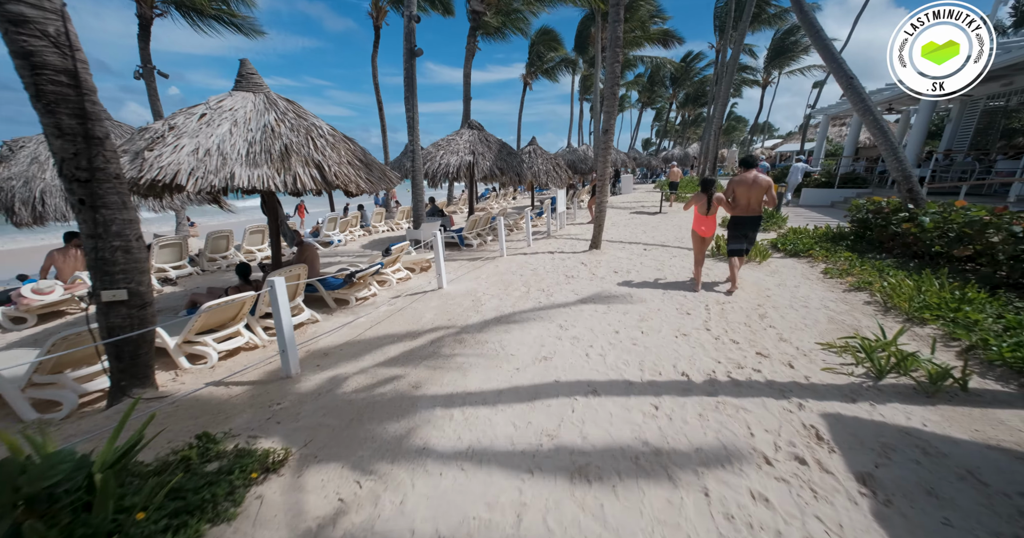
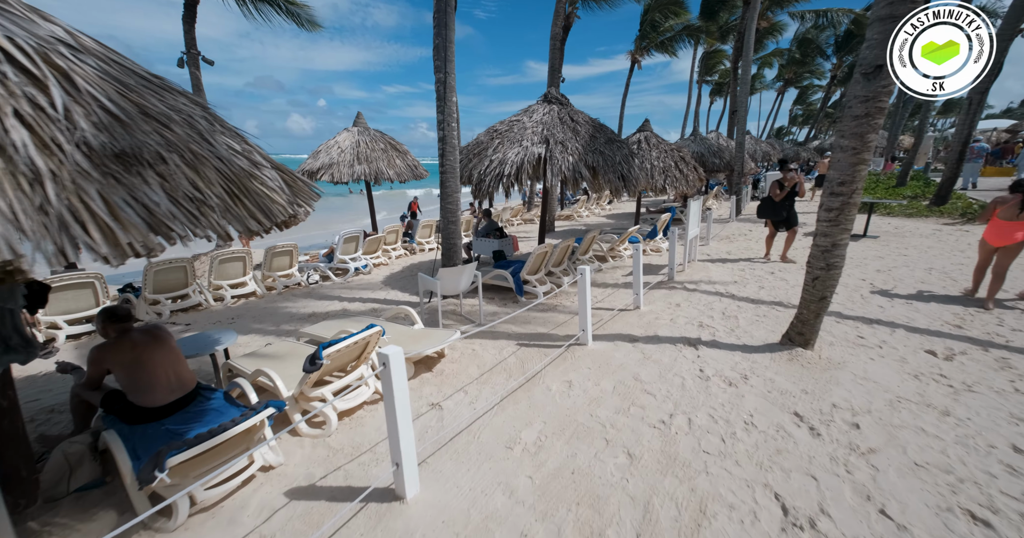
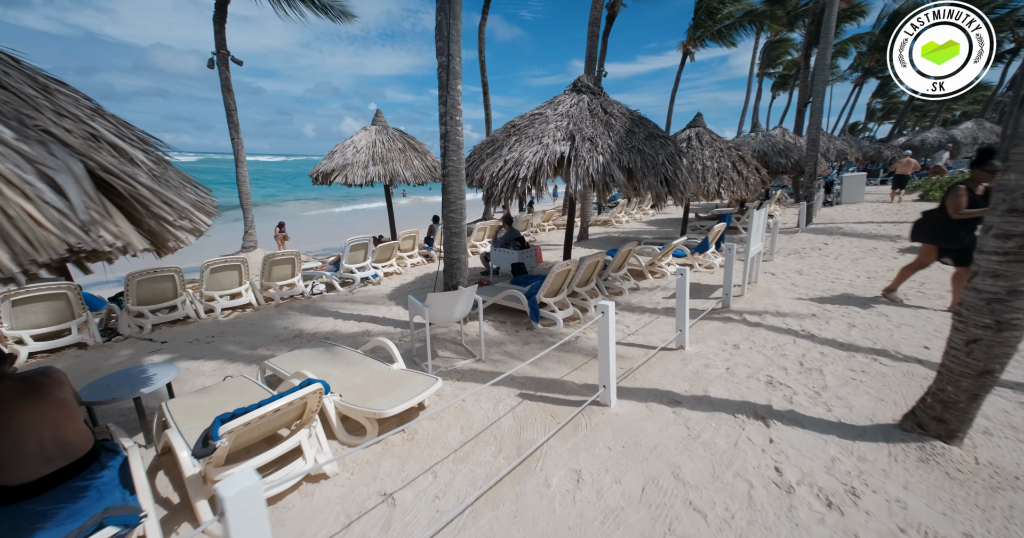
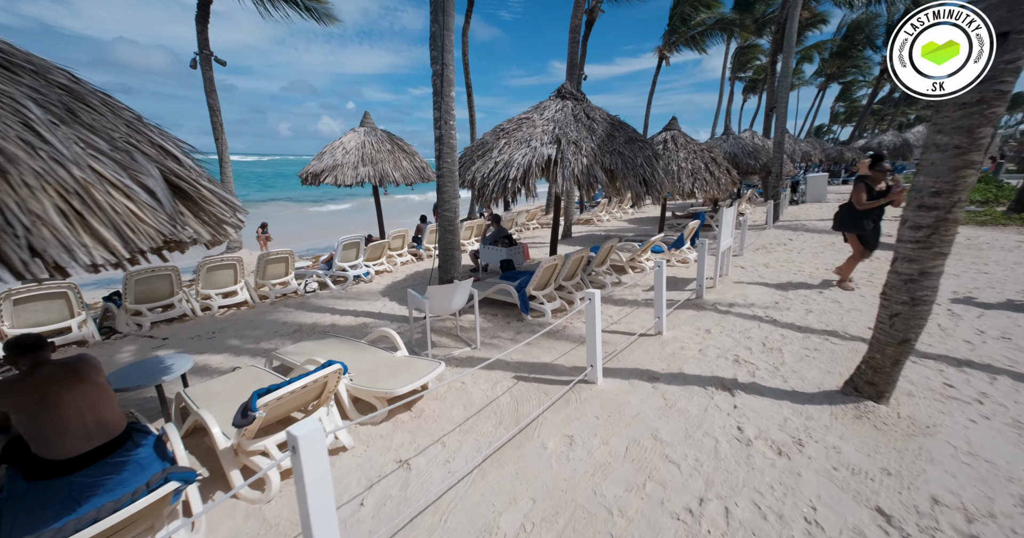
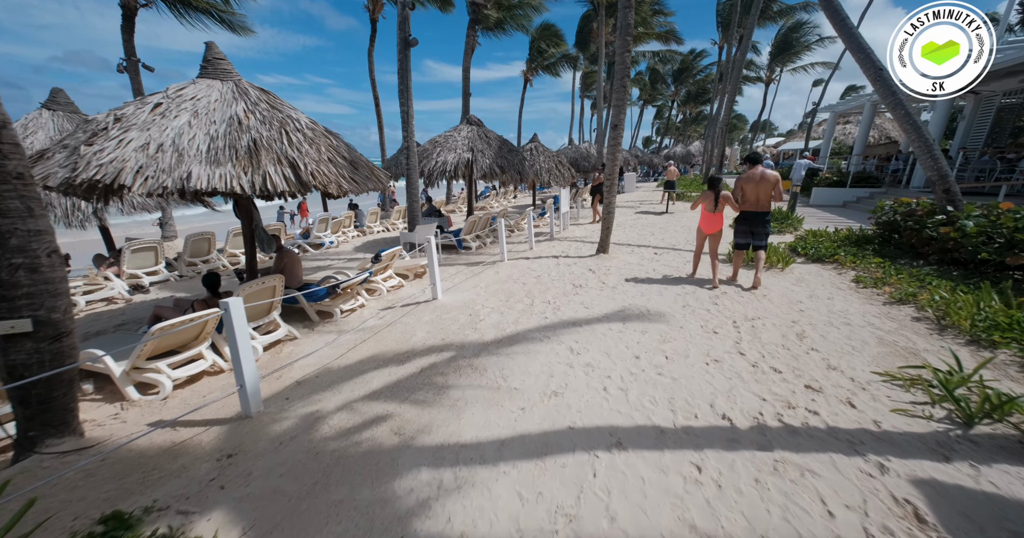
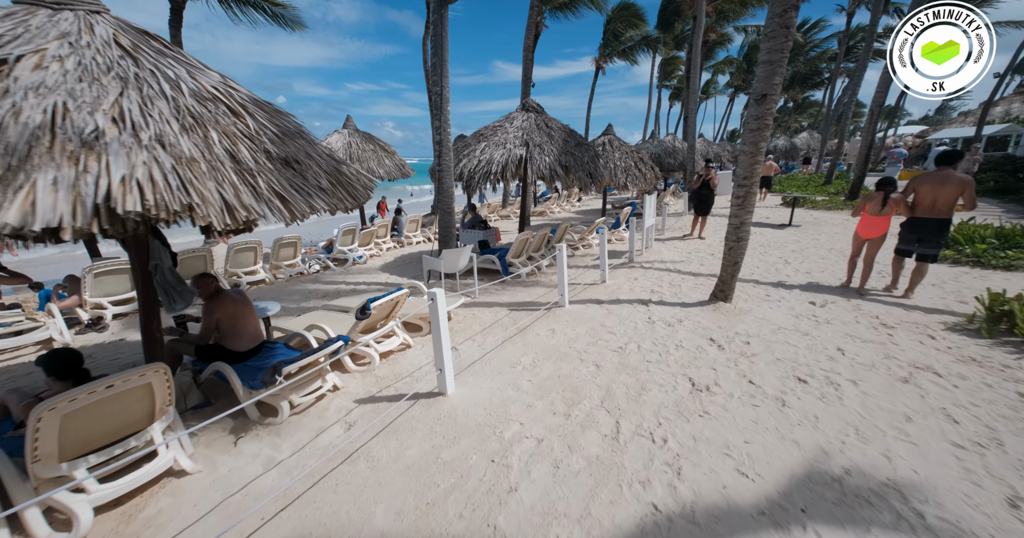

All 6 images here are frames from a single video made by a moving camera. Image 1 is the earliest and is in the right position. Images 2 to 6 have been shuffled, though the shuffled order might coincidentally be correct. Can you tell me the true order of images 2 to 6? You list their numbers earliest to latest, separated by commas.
5, 6, 2, 4, 3
